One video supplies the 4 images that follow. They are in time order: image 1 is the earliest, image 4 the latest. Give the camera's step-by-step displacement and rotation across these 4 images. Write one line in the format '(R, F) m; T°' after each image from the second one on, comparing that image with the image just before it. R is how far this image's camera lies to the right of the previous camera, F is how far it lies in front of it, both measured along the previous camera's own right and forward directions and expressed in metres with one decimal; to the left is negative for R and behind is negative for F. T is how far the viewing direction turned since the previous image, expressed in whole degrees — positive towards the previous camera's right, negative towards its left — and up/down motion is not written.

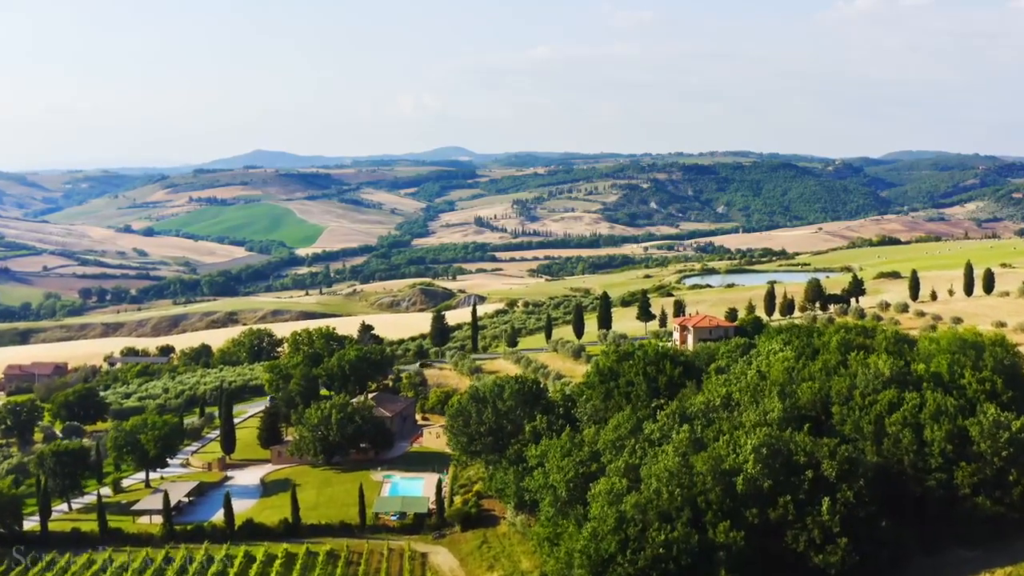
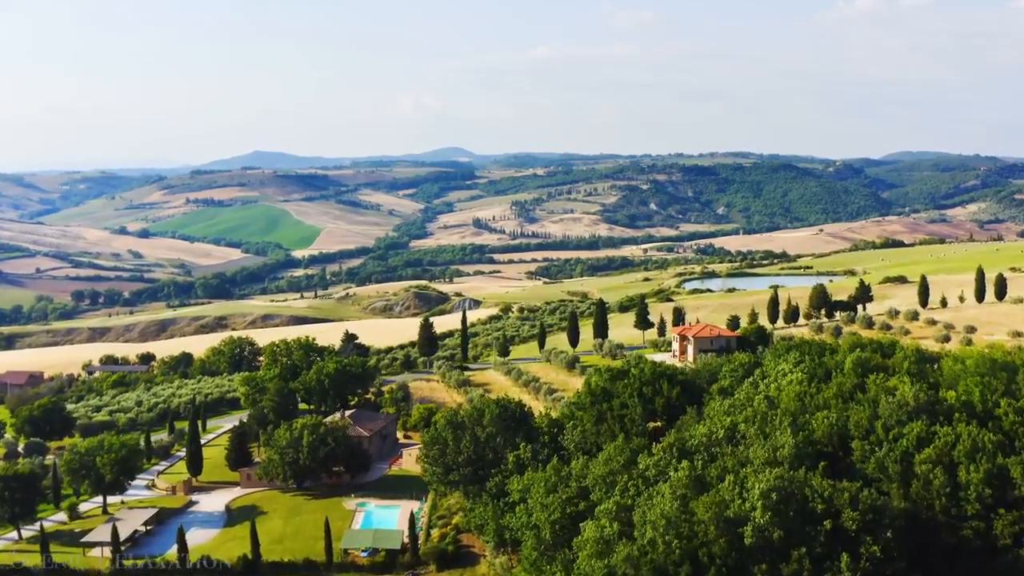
(+0.8, +4.2) m; 0°
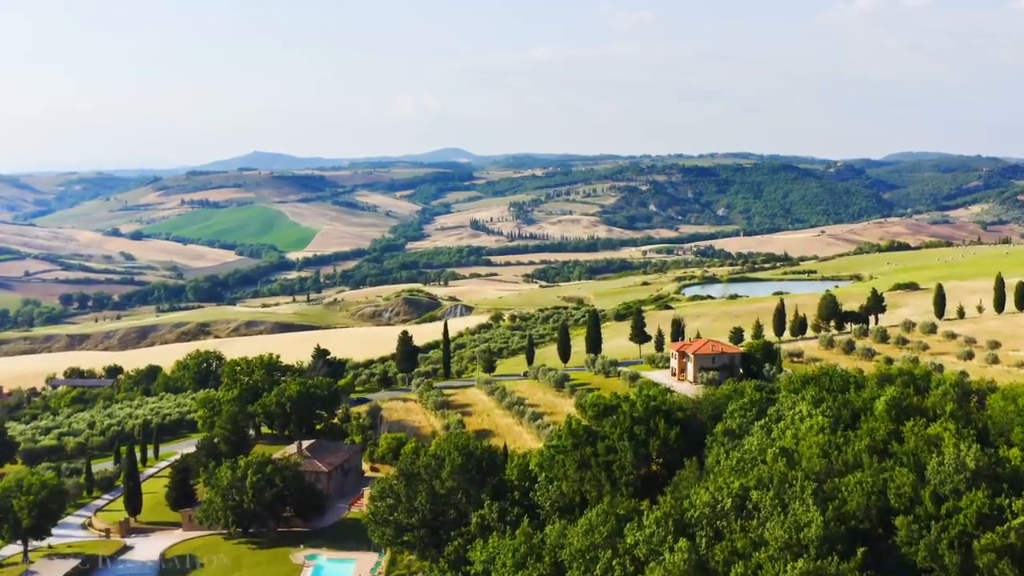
(+1.3, +6.4) m; 0°
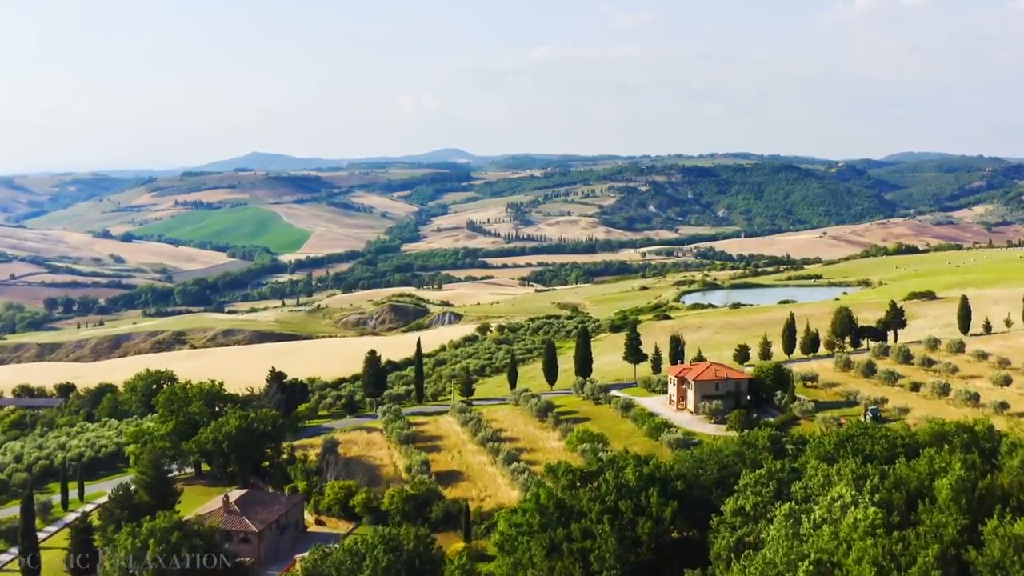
(+1.6, +8.2) m; 0°
